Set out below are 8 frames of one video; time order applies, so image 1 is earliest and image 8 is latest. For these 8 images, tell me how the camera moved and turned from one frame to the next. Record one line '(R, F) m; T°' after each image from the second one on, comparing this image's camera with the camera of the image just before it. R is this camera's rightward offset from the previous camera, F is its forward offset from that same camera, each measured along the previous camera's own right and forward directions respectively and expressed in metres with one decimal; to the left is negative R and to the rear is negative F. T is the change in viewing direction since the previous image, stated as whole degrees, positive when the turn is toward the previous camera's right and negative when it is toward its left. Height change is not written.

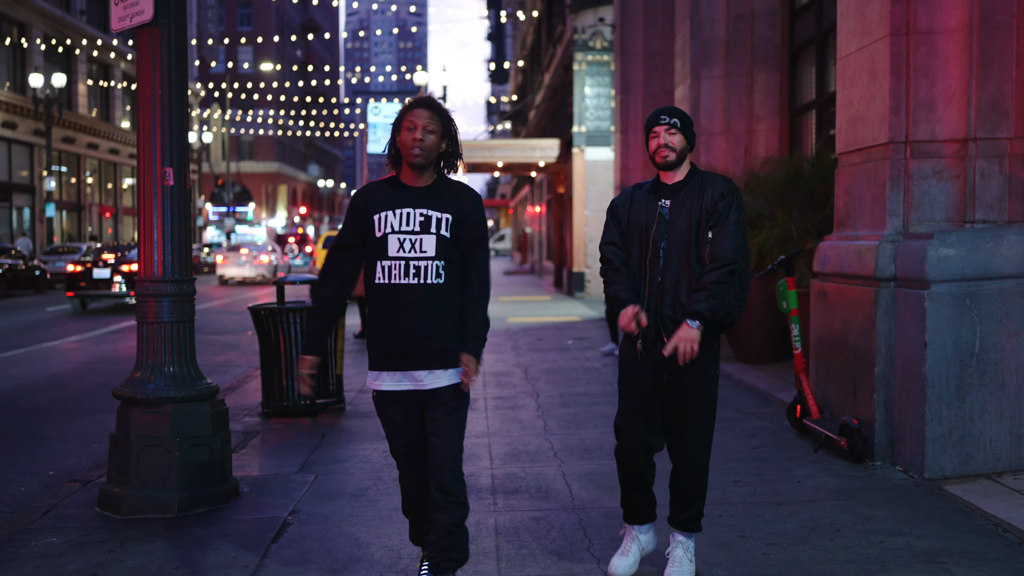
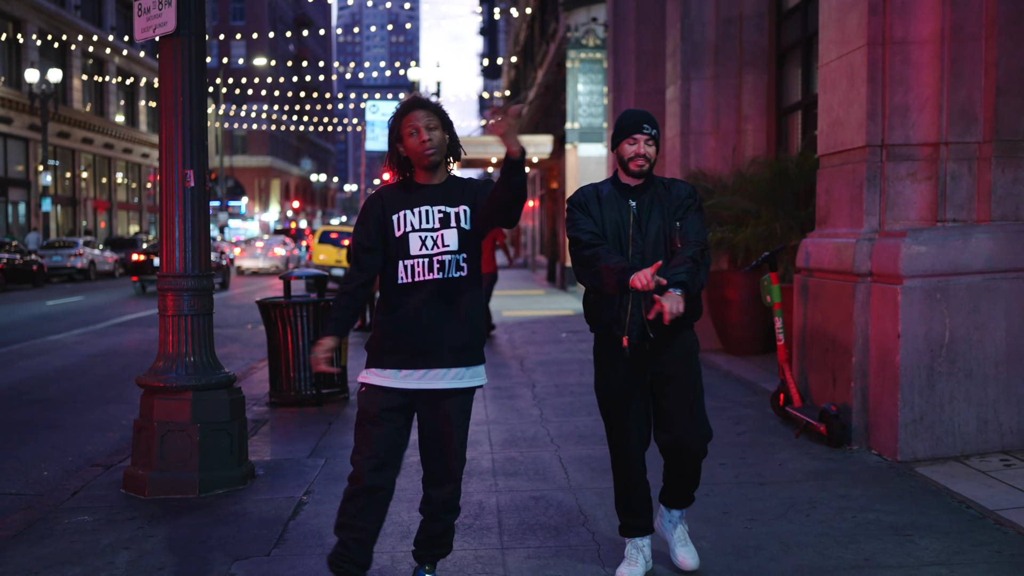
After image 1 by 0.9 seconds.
(0.0, -0.4) m; 0°
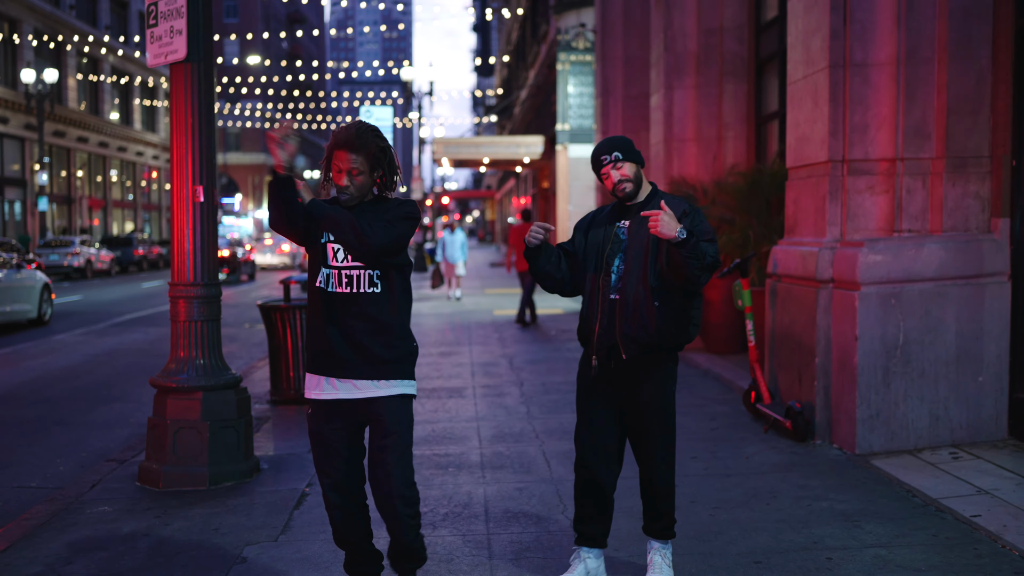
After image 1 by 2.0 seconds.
(0.0, -0.5) m; 0°
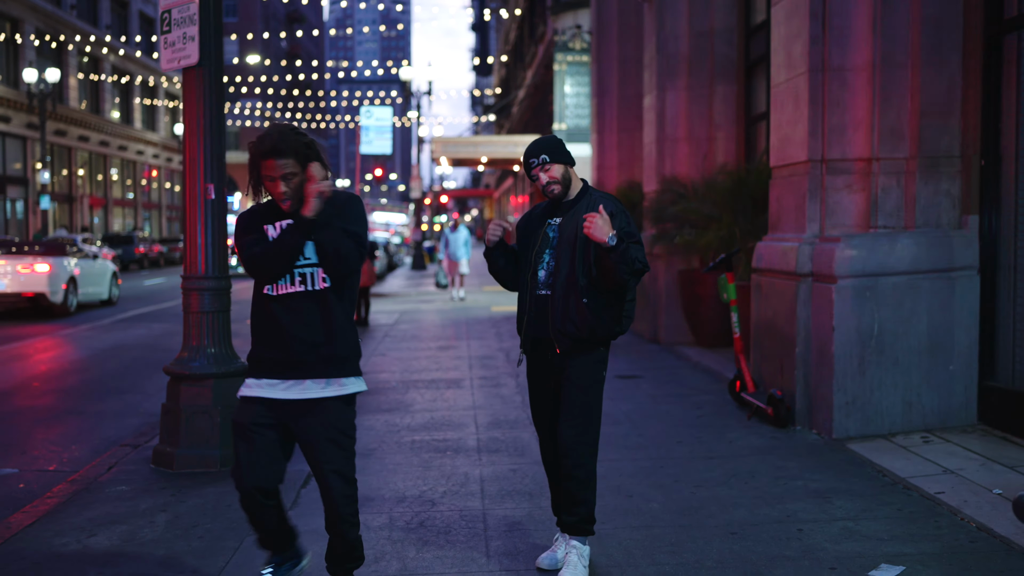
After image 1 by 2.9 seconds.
(0.0, -0.3) m; 0°
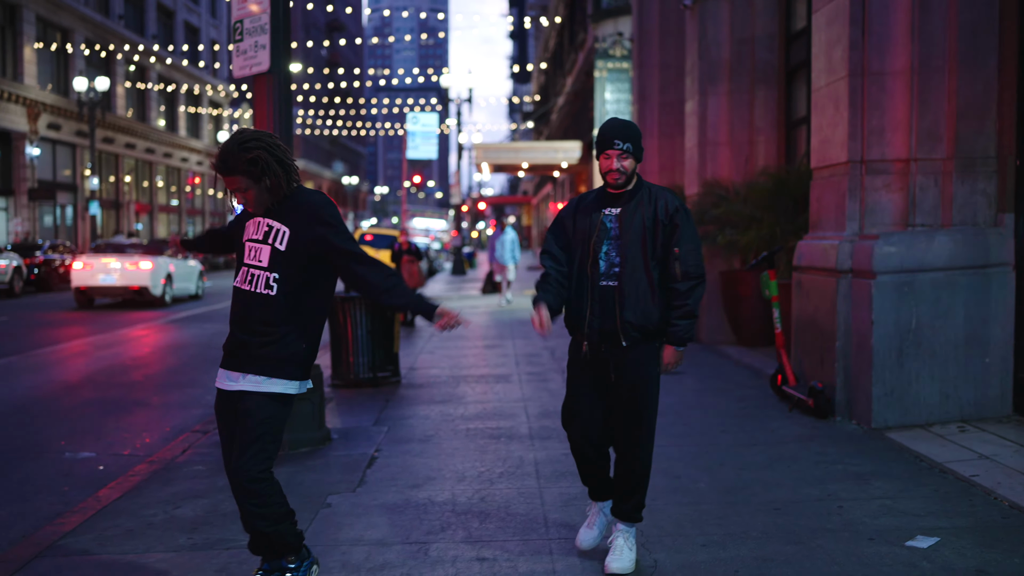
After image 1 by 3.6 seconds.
(-0.1, -0.3) m; -2°
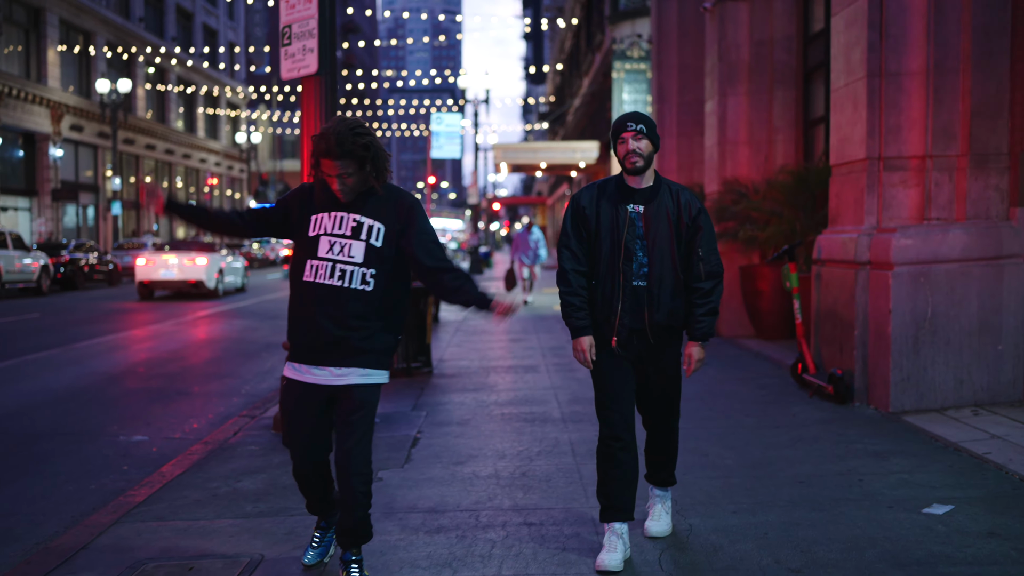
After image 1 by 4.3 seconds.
(-0.1, -0.4) m; -1°
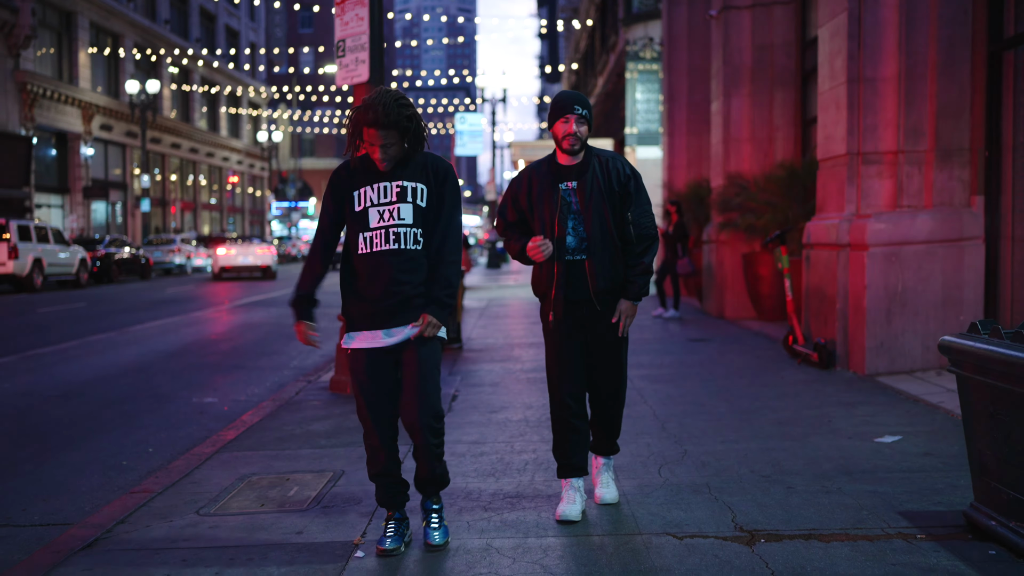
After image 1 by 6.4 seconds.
(-0.1, -1.1) m; -1°
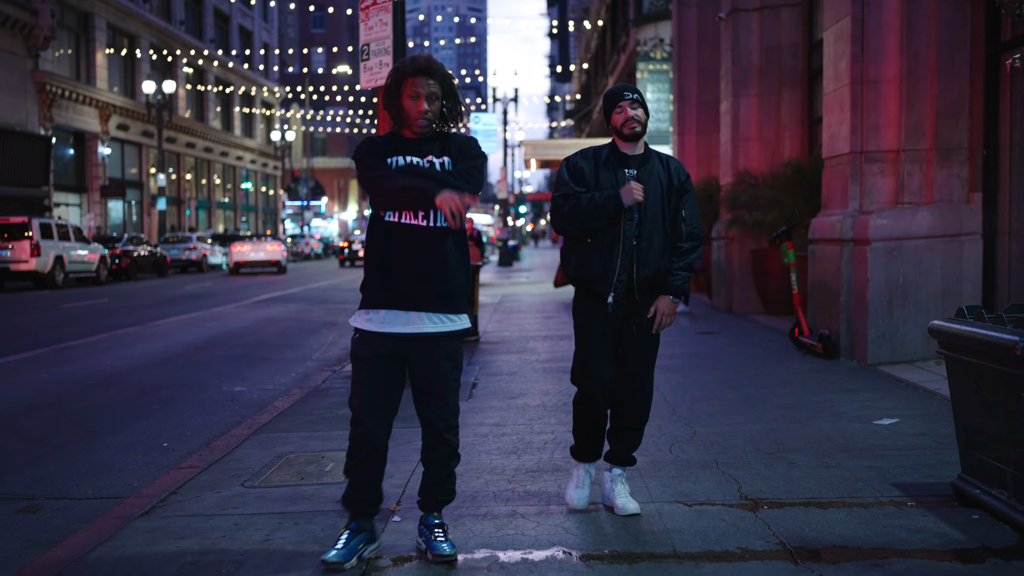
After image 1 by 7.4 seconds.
(-0.1, -0.4) m; -1°
